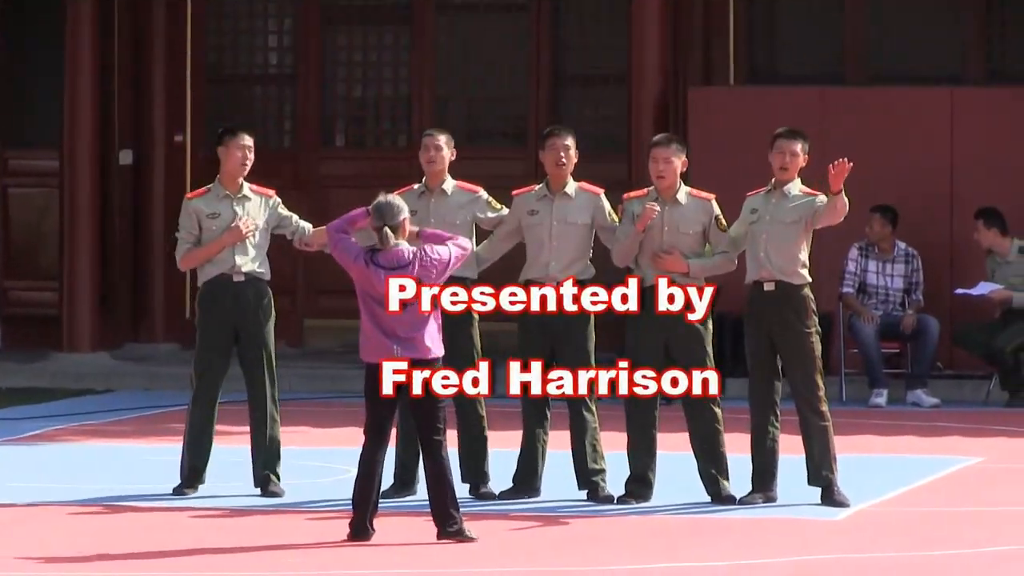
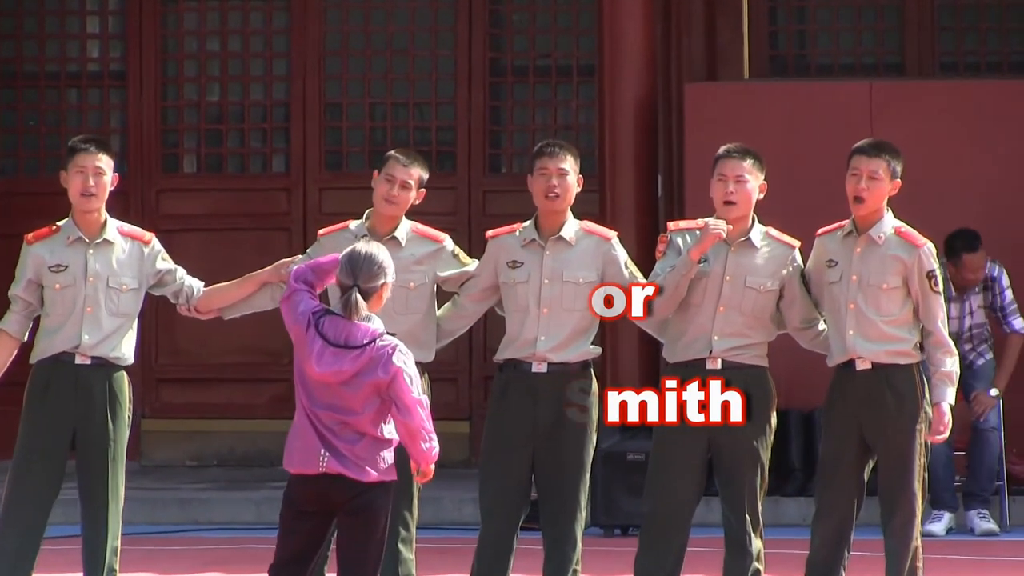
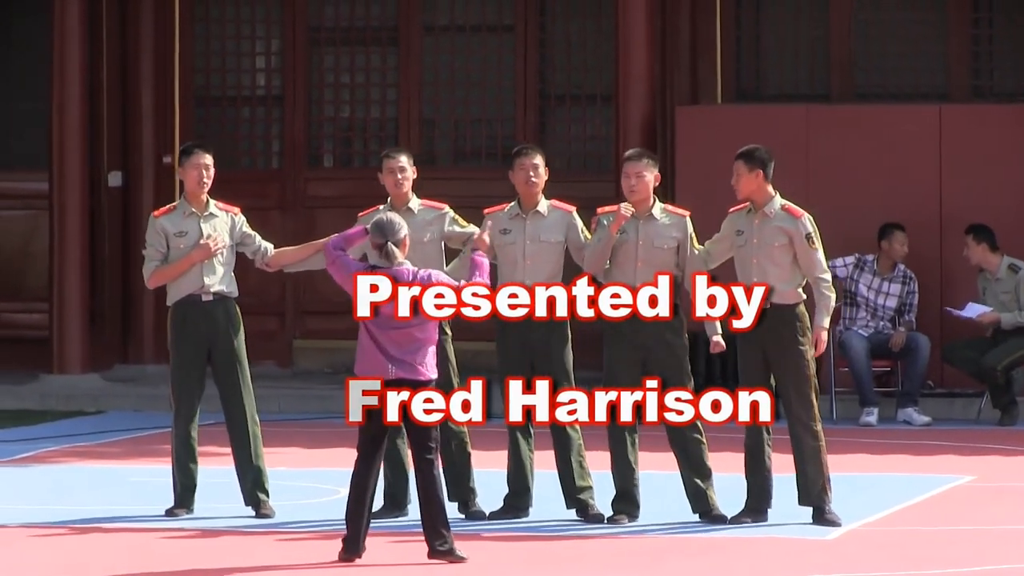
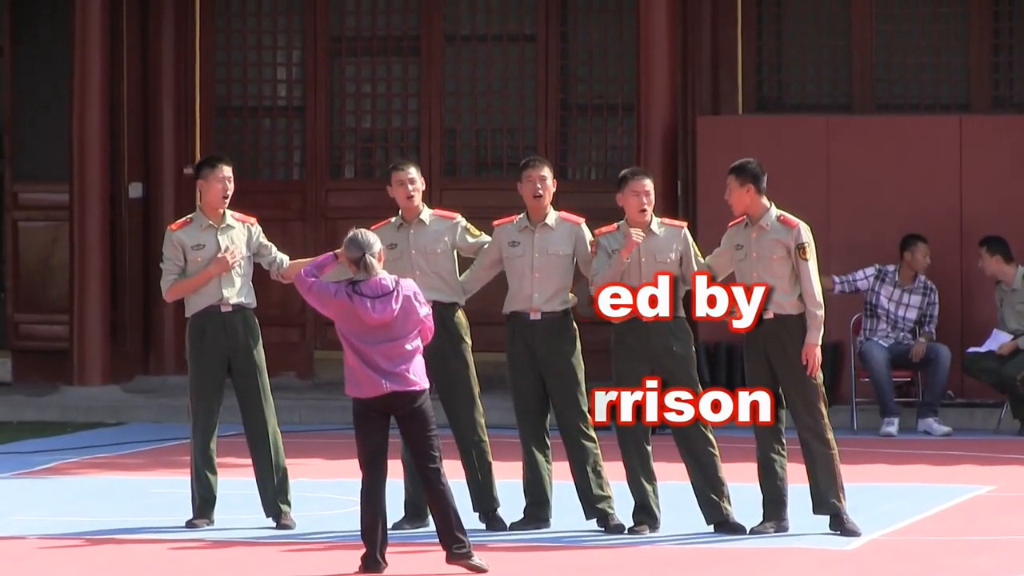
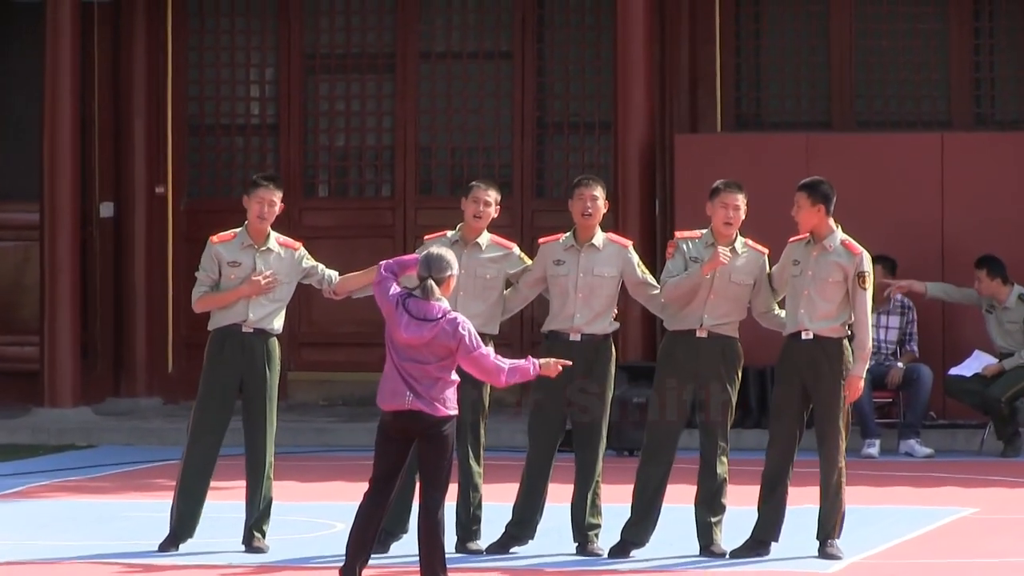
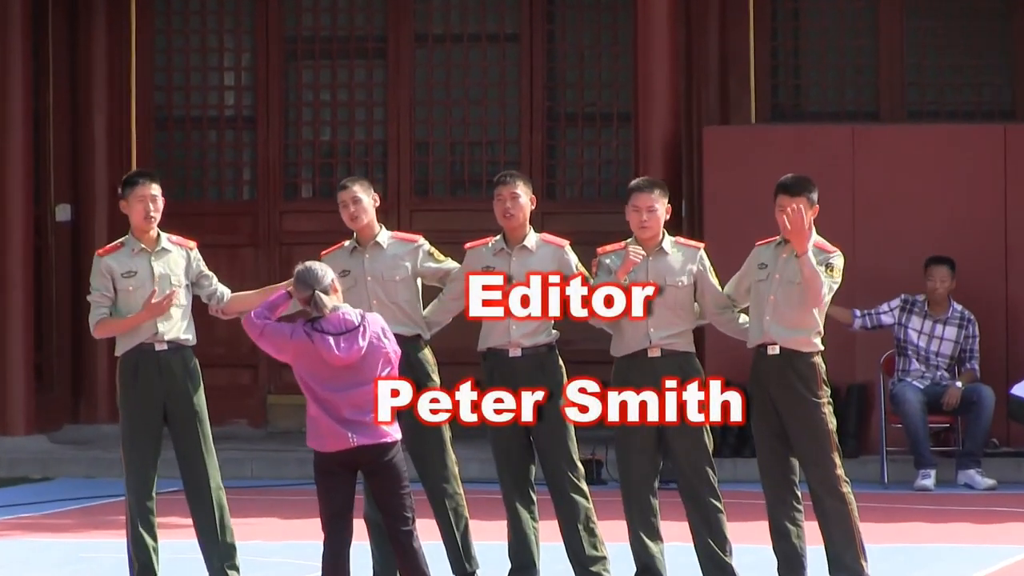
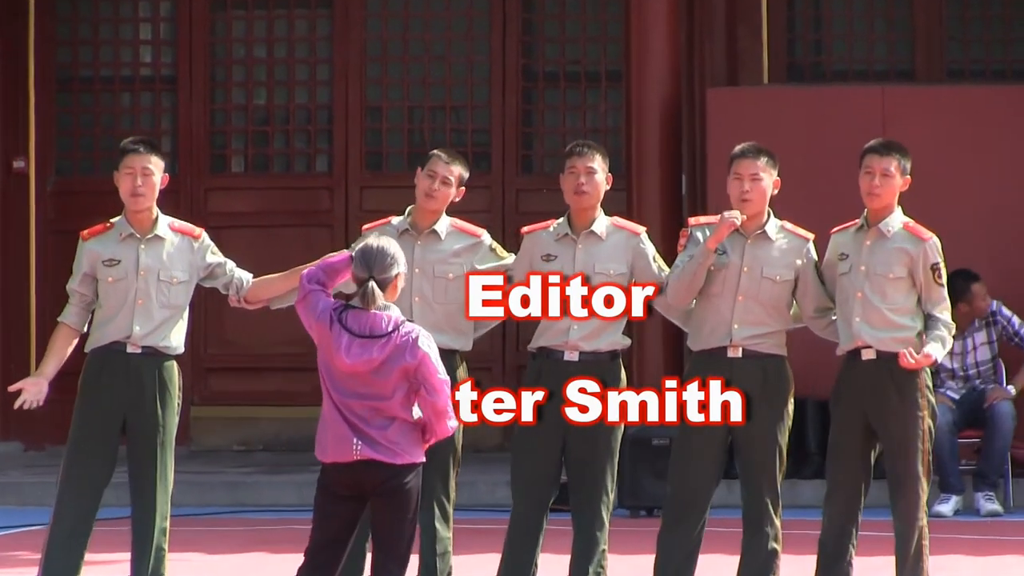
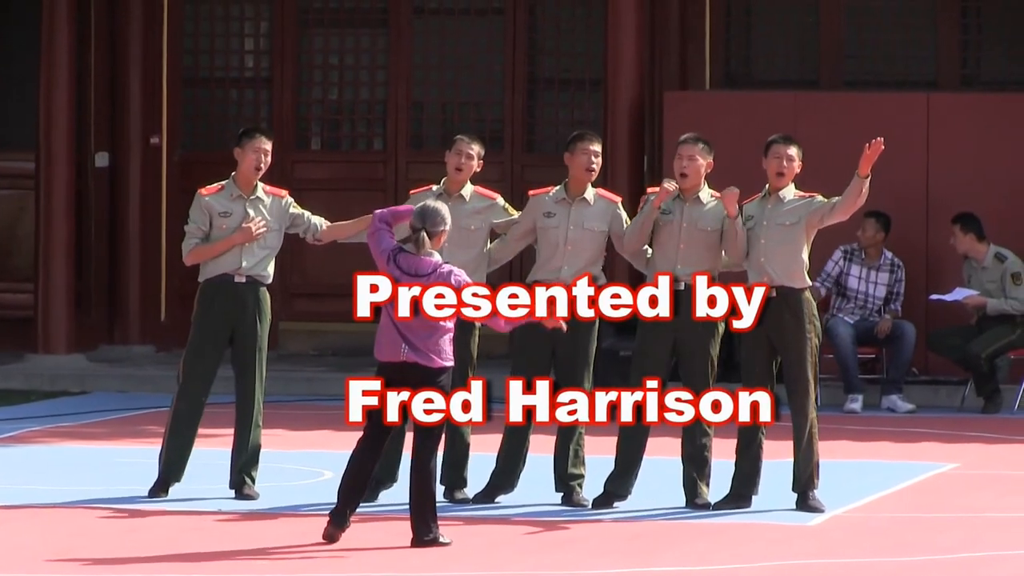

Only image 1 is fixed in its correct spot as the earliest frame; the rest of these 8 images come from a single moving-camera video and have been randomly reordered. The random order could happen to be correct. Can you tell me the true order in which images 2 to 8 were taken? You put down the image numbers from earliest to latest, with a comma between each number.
8, 3, 4, 5, 6, 7, 2
